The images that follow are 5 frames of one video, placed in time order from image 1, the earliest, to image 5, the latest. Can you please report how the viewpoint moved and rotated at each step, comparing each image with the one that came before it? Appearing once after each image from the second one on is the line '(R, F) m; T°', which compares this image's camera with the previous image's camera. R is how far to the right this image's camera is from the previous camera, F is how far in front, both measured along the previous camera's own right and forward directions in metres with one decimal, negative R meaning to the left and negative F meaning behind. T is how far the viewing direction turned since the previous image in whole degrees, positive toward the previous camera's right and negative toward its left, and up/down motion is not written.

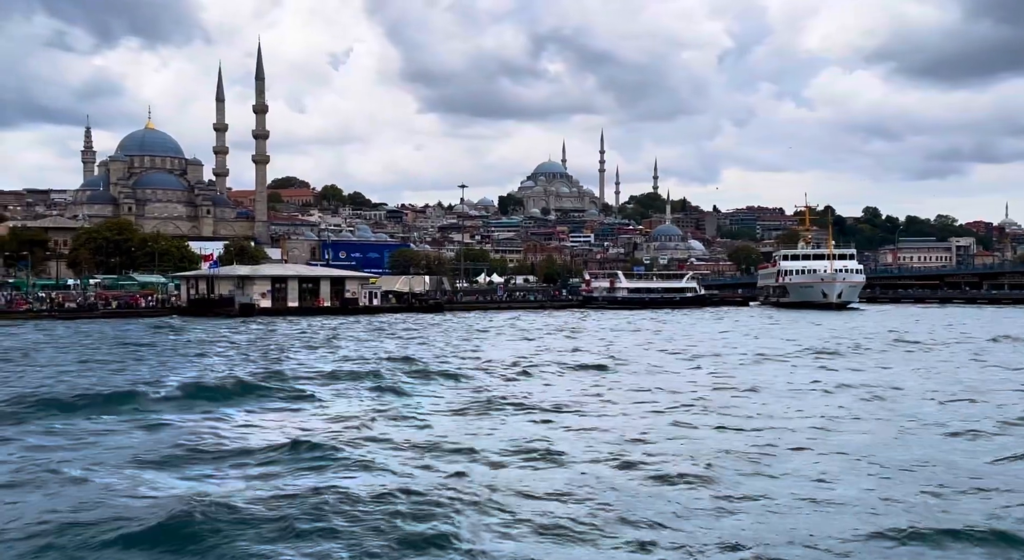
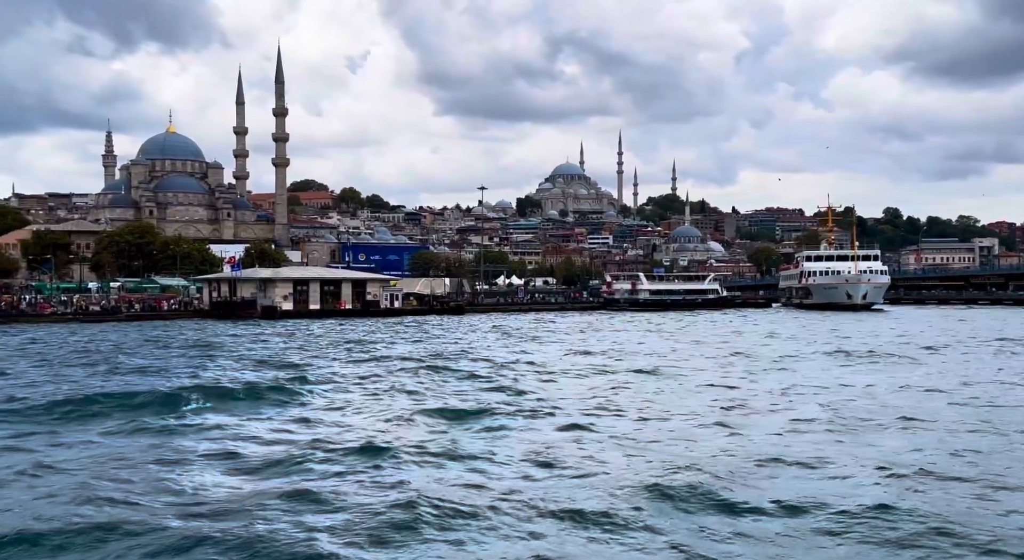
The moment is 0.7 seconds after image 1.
(-0.1, +0.1) m; -1°
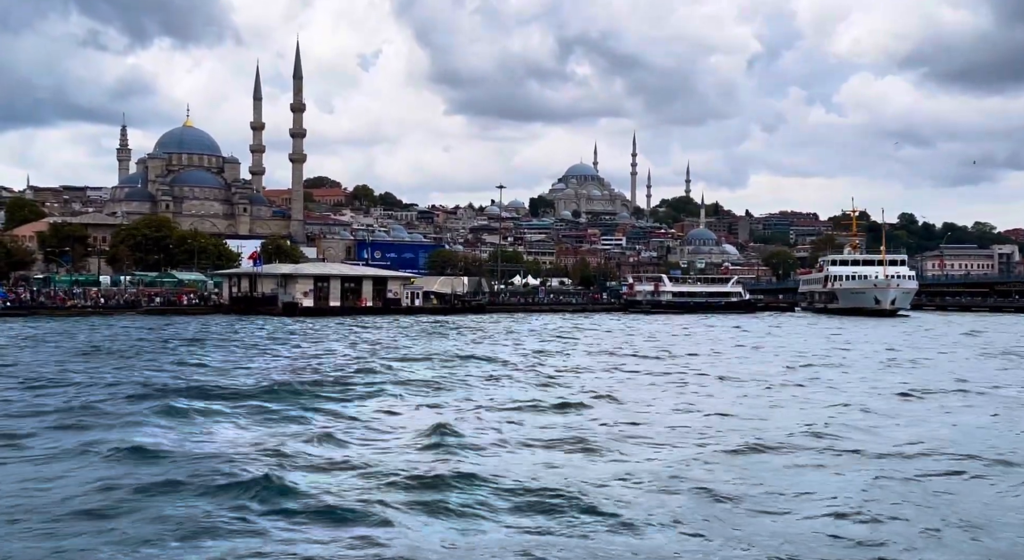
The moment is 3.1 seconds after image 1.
(-0.5, +0.5) m; 0°
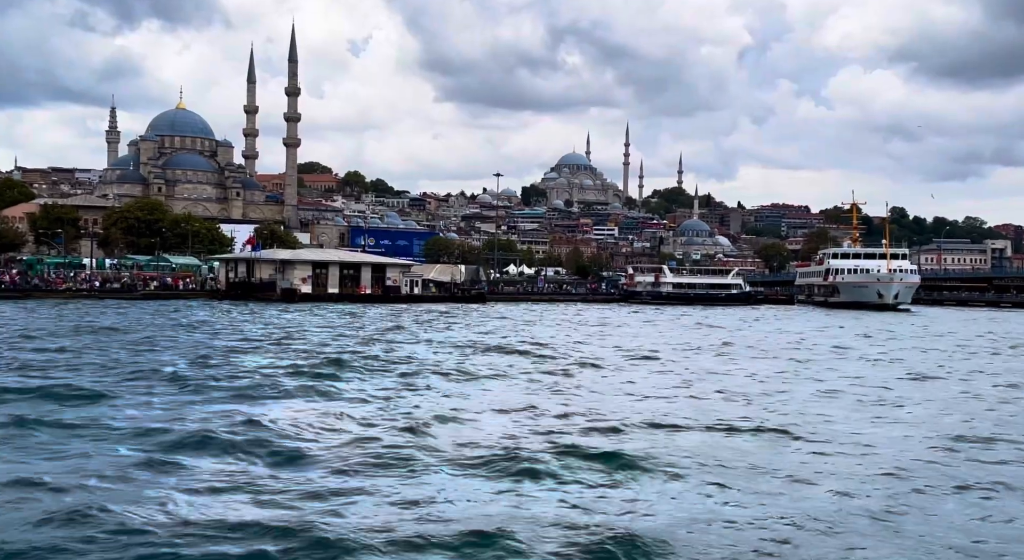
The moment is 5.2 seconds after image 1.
(-0.5, +0.5) m; +1°
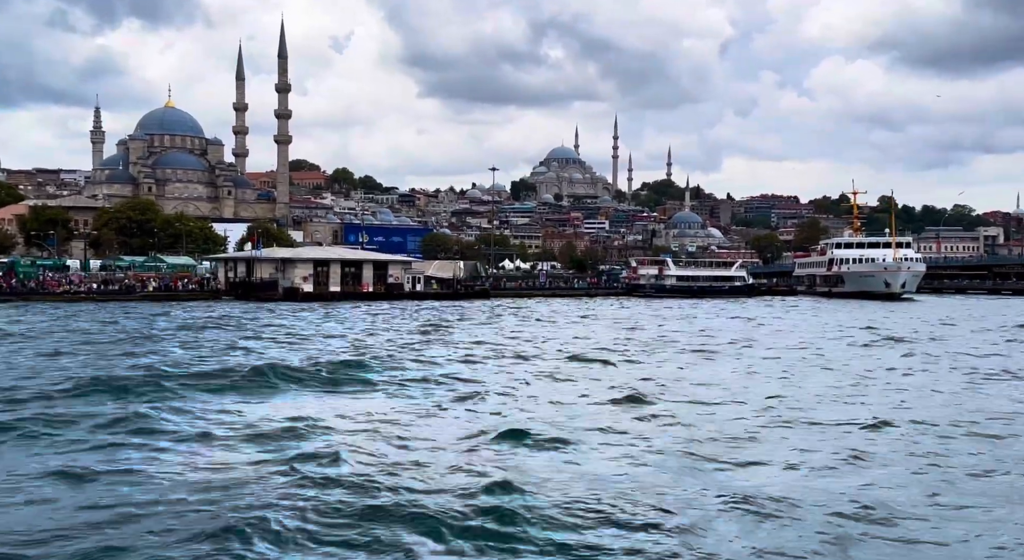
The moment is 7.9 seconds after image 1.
(-0.6, +0.6) m; +1°
